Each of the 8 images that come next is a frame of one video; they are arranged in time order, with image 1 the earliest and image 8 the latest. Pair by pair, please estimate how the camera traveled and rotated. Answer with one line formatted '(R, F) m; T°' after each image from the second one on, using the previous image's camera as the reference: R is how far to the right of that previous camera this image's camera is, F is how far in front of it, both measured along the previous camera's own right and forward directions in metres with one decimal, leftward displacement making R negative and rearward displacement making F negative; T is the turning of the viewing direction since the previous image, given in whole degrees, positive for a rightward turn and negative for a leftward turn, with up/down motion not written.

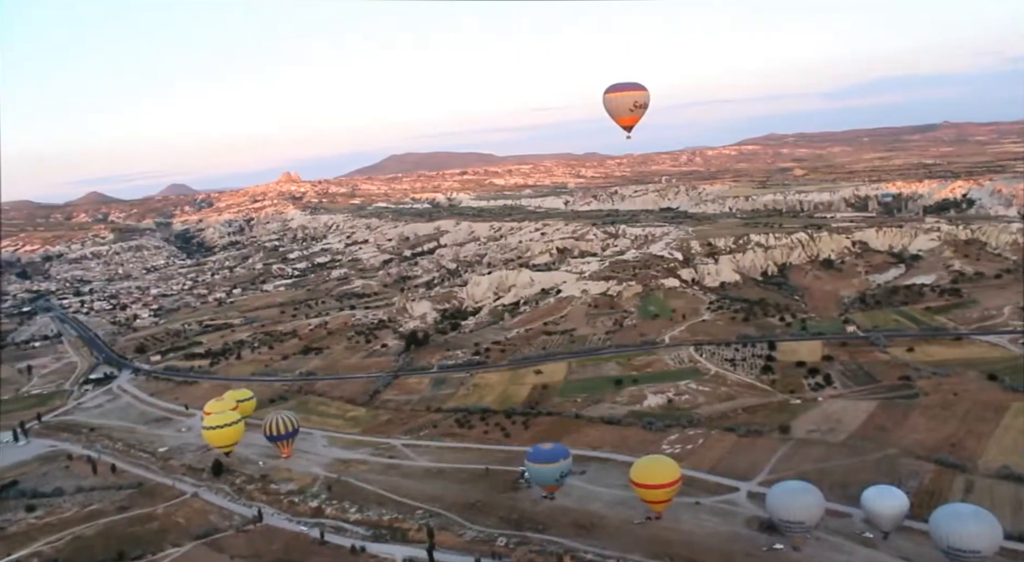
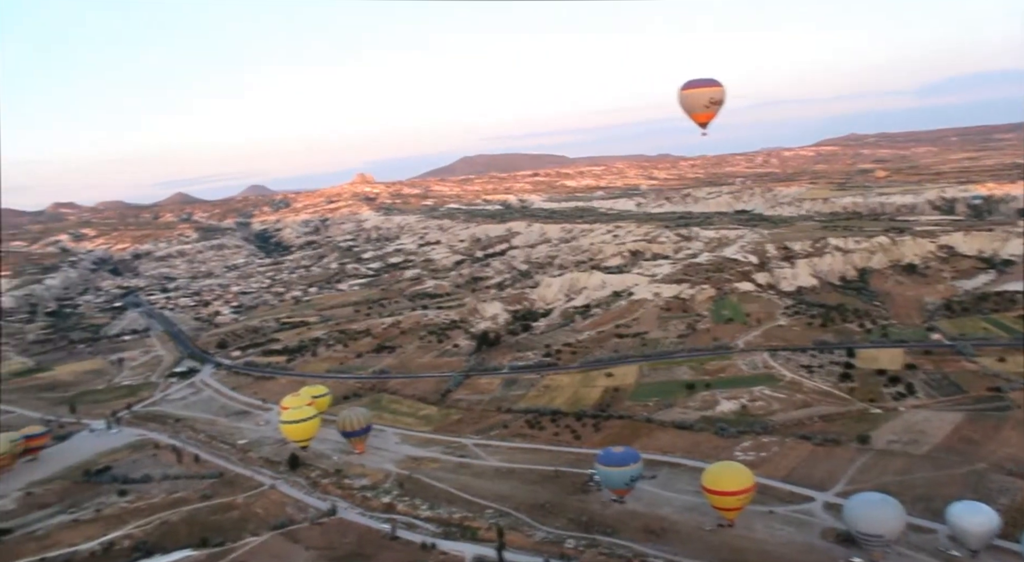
(-0.7, 0.0) m; -4°
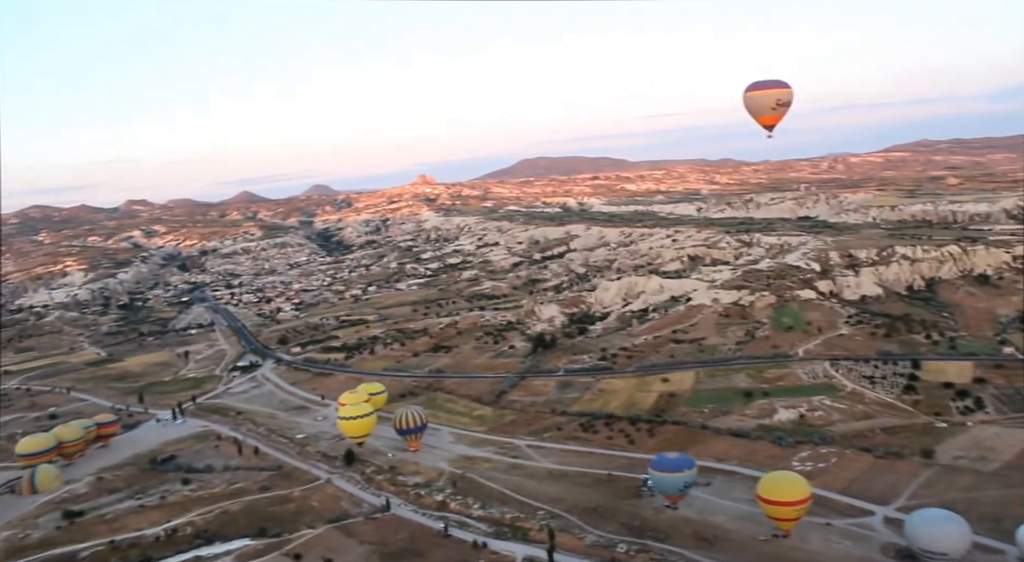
(-0.7, -0.1) m; -3°
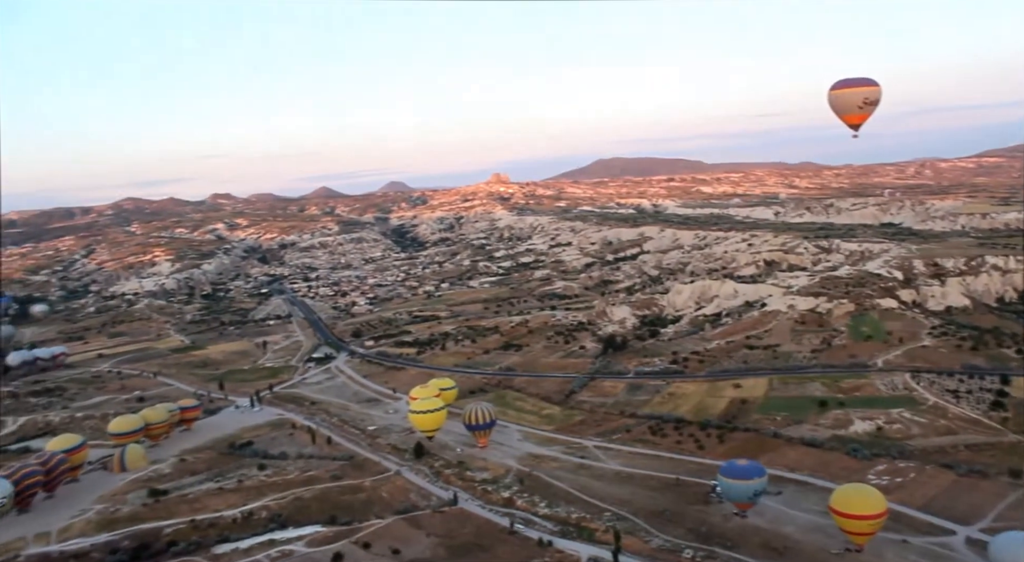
(-0.9, -0.1) m; -4°
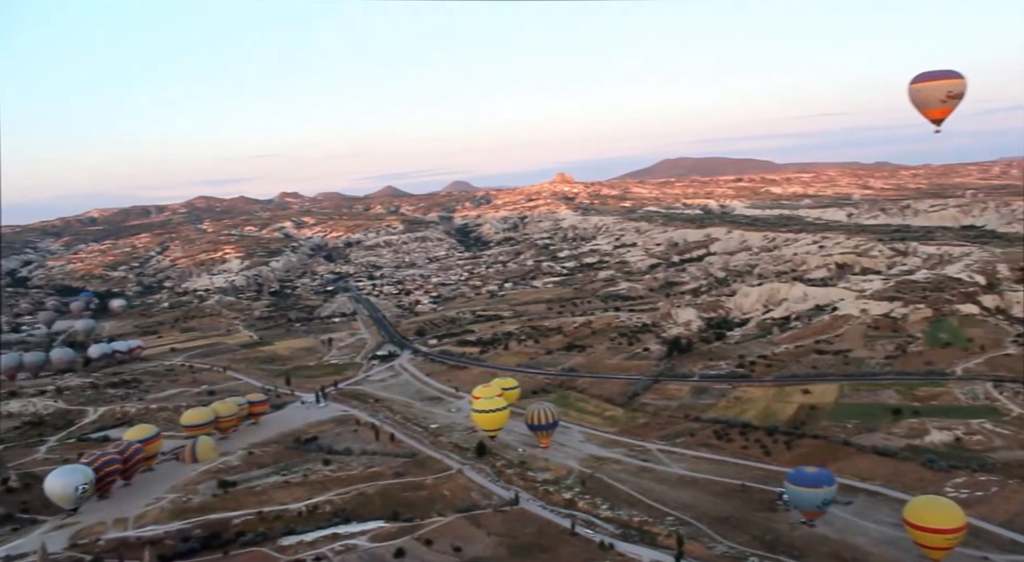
(-0.8, +0.1) m; -3°
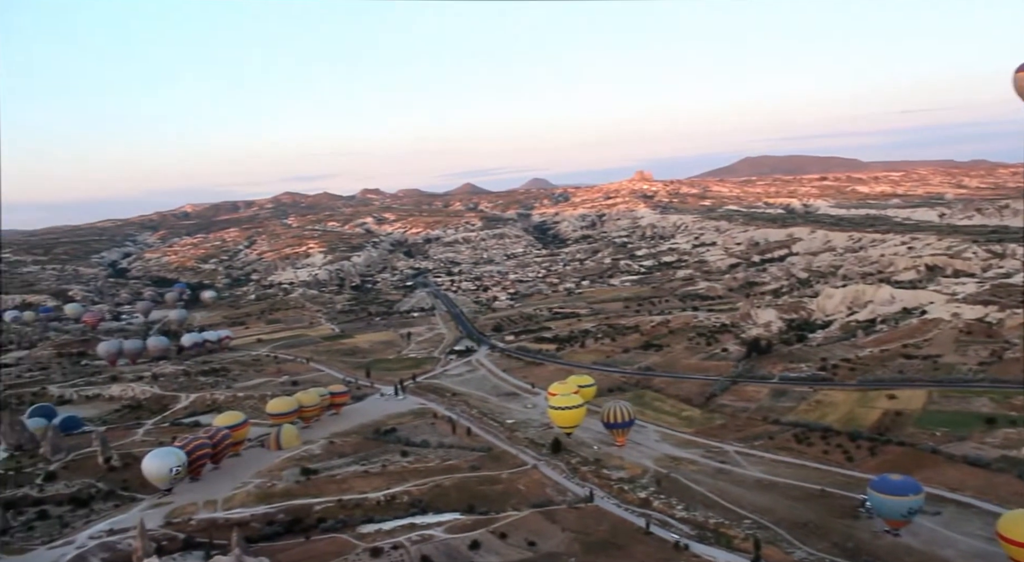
(-0.8, -0.2) m; -4°
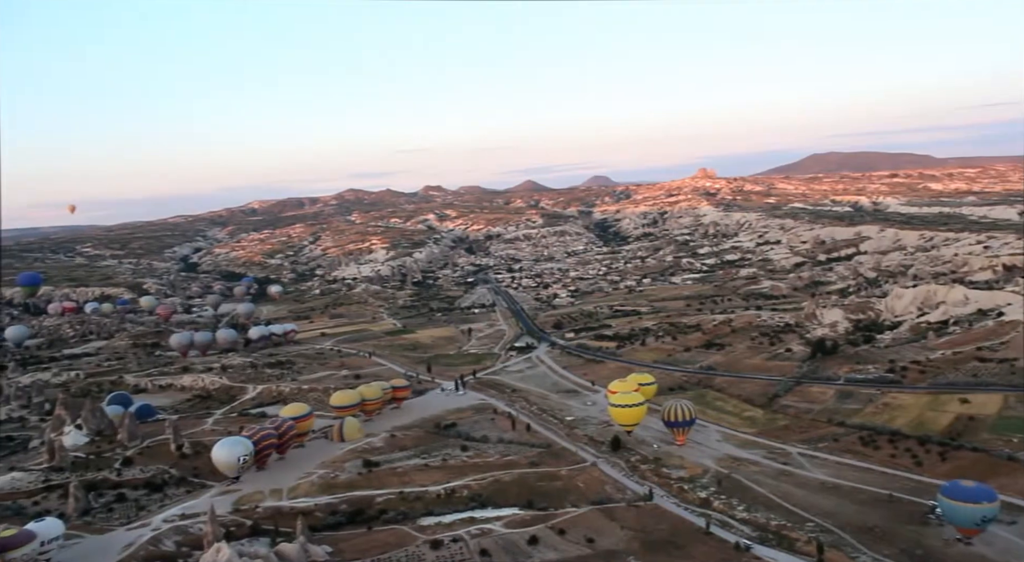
(-0.6, -0.2) m; -4°
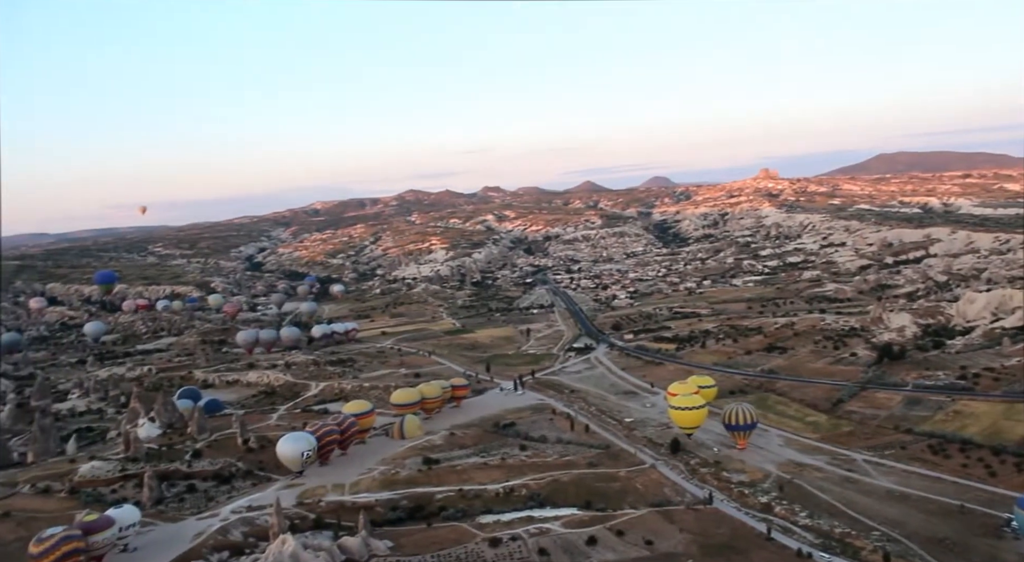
(-0.7, -0.2) m; -3°
